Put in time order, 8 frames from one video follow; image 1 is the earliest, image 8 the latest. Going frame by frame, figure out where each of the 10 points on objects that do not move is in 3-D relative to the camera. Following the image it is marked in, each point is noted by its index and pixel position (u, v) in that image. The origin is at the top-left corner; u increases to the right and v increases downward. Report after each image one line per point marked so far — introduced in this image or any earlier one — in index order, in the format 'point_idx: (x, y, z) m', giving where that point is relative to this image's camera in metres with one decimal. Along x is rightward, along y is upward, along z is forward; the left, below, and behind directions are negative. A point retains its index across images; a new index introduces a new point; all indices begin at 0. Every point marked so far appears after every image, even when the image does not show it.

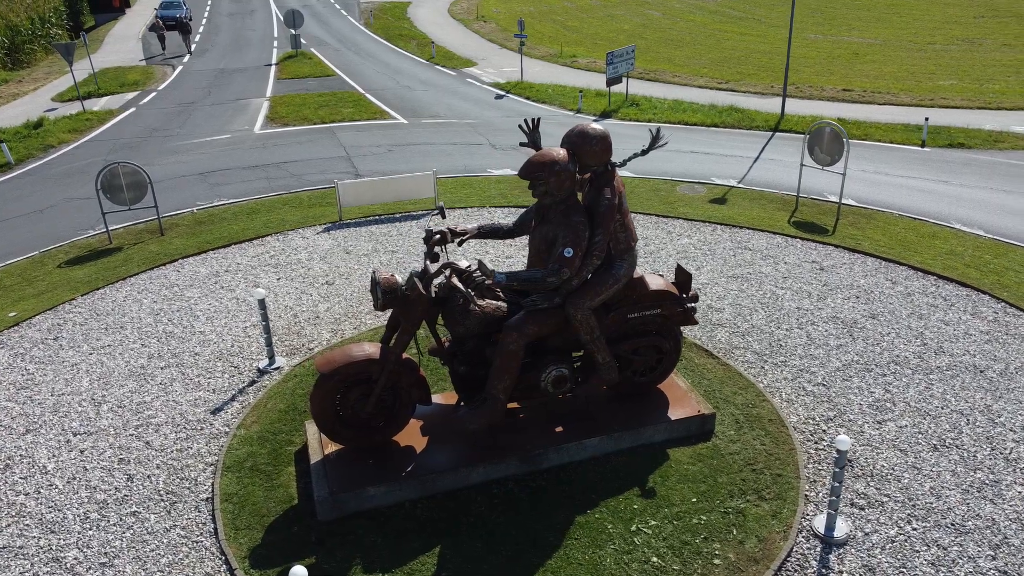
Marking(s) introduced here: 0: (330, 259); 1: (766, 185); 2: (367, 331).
0: (-2.8, +0.5, +12.8) m
1: (+5.3, +2.1, +16.8) m
2: (-1.8, -0.5, +10.0) m
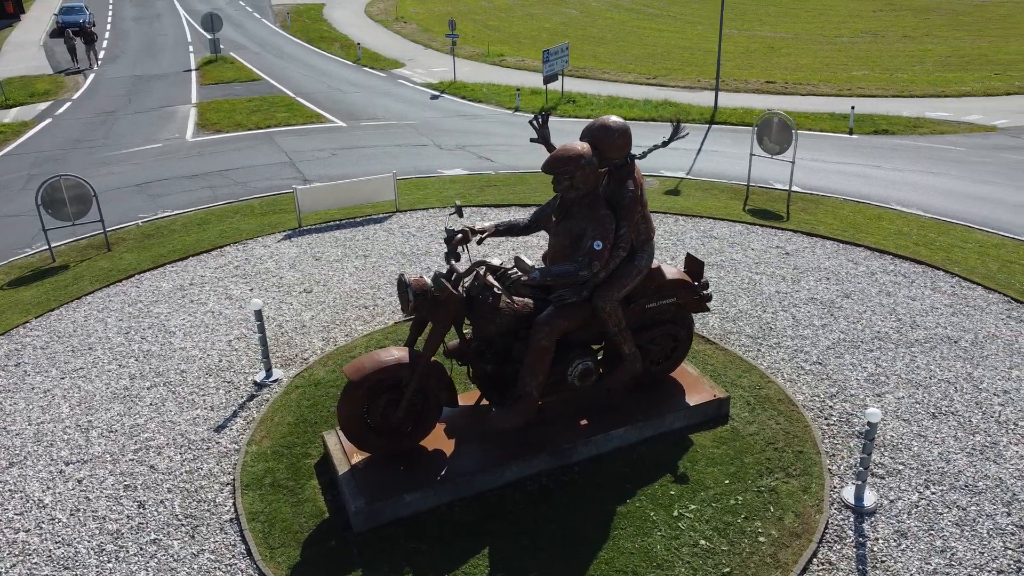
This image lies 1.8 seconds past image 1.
0: (-3.2, +0.3, +12.4) m
1: (+4.3, +2.4, +17.3) m
2: (-1.8, -0.6, +9.8) m
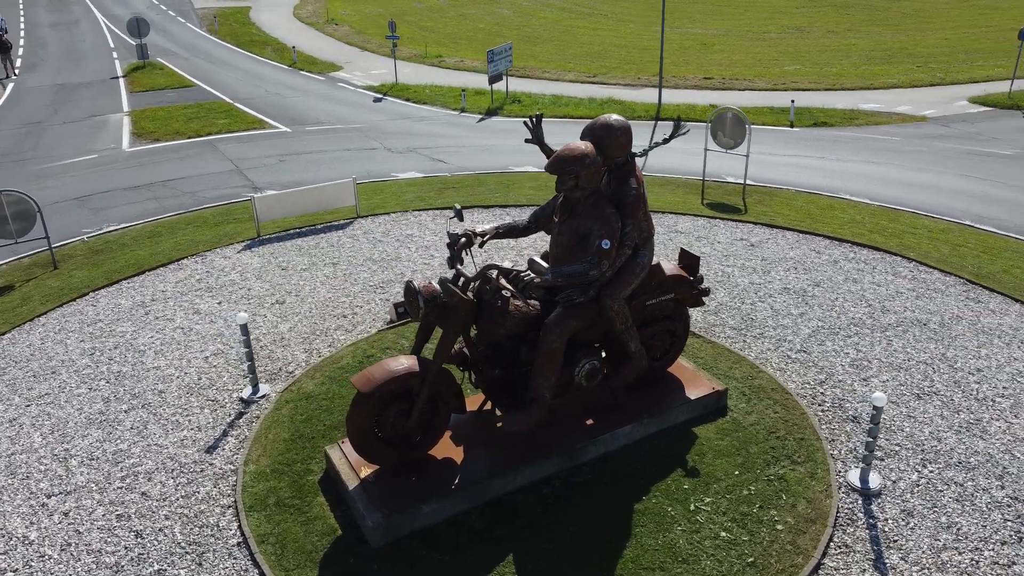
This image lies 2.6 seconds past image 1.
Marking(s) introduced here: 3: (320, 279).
0: (-3.6, +0.2, +12.1) m
1: (+3.4, +2.5, +17.6) m
2: (-1.9, -0.7, +9.6) m
3: (-2.8, +0.1, +11.8) m
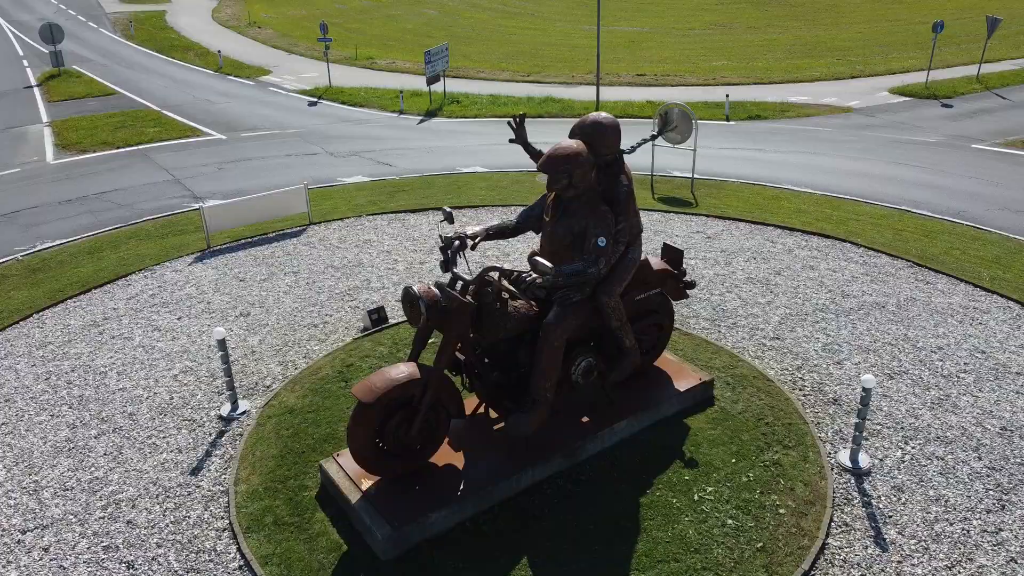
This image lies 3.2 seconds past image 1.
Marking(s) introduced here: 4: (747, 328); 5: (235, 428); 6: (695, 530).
0: (-4.1, 0.0, +11.7) m
1: (+2.3, +2.6, +17.8) m
2: (-2.2, -0.8, +9.3) m
3: (-3.2, 0.0, +11.5) m
4: (+2.9, -0.5, +9.9) m
5: (-2.8, -1.4, +8.3) m
6: (+1.5, -2.0, +6.7) m
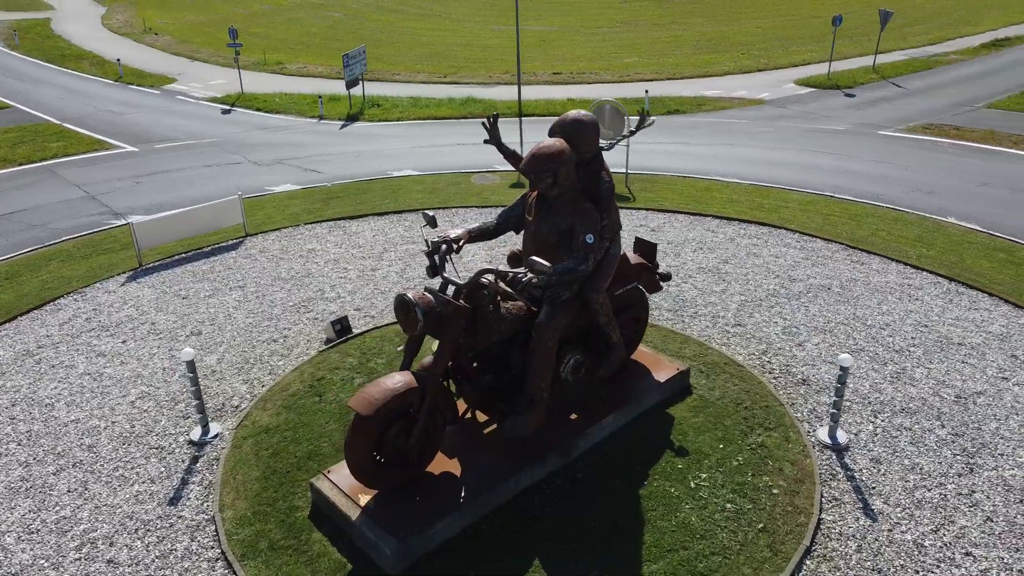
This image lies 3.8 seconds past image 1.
0: (-4.7, -0.3, +11.1) m
1: (+0.8, +2.7, +17.9) m
2: (-2.4, -0.9, +9.0) m
3: (-3.8, -0.2, +11.0) m
4: (+2.5, -0.4, +10.1) m
5: (-2.9, -1.6, +7.9) m
6: (+1.6, -1.9, +6.9) m
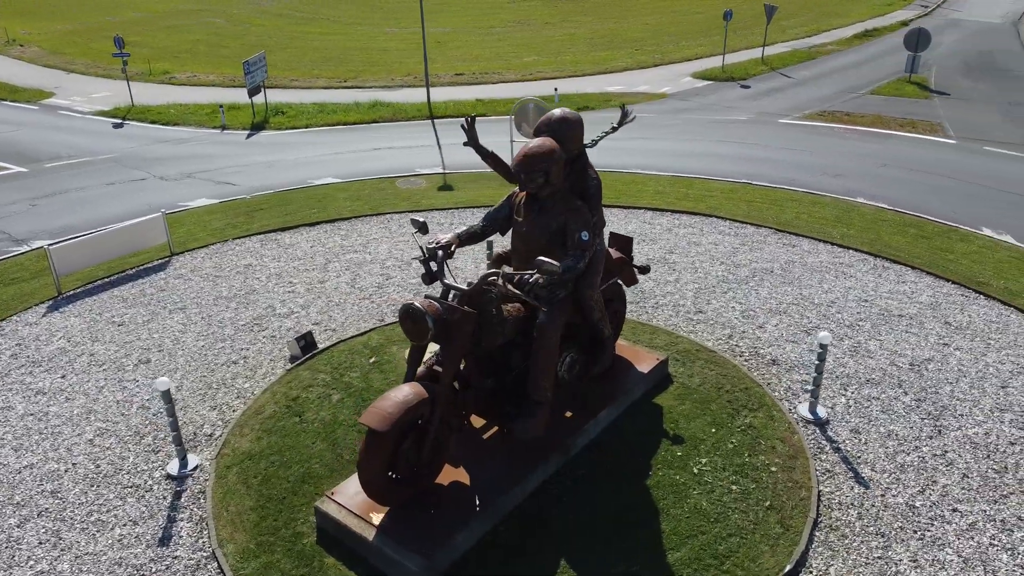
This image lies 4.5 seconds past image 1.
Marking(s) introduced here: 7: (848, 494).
0: (-5.2, -0.6, +10.4) m
1: (-0.9, +2.7, +17.8) m
2: (-2.6, -1.1, +8.6) m
3: (-4.3, -0.5, +10.4) m
4: (+2.0, -0.2, +10.4) m
5: (-2.9, -1.8, +7.4) m
6: (+1.7, -1.8, +7.0) m
7: (+3.0, -1.8, +7.2) m
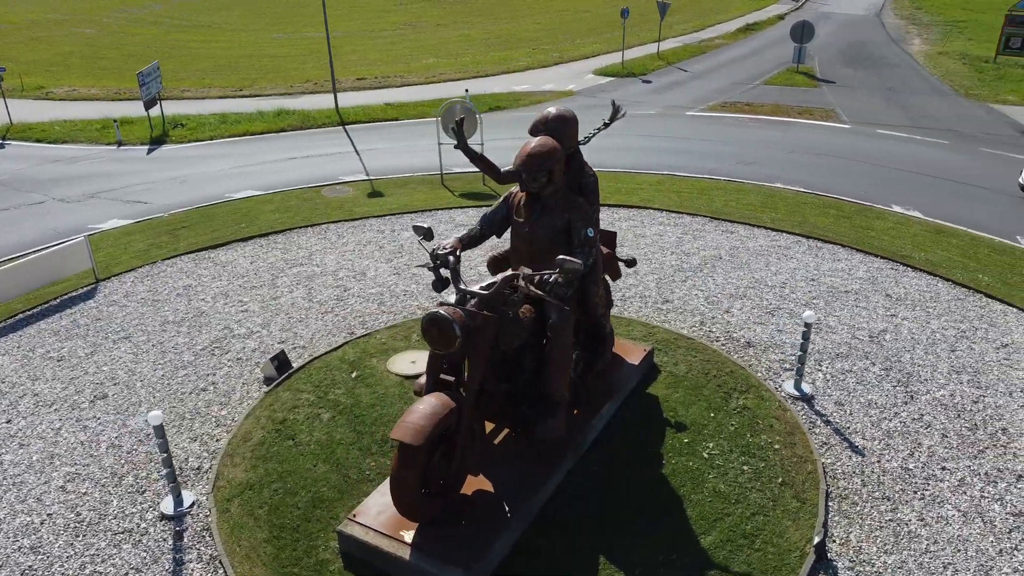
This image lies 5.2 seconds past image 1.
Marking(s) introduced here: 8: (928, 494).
0: (-5.5, -1.0, +9.6) m
1: (-2.5, +2.5, +17.5) m
2: (-2.7, -1.3, +8.2) m
3: (-4.6, -0.8, +9.7) m
4: (+1.6, -0.1, +10.5) m
5: (-2.8, -2.0, +6.9) m
6: (+1.9, -1.7, +7.2) m
7: (+3.1, -1.6, +7.6) m
8: (+3.7, -1.8, +7.2) m
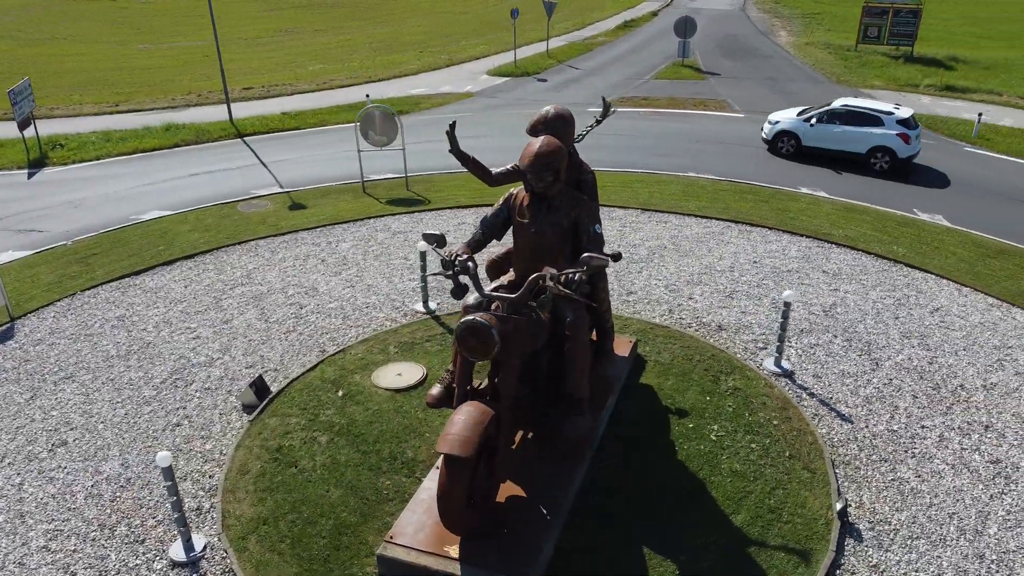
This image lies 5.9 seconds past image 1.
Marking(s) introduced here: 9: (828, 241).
0: (-5.6, -1.5, +8.6) m
1: (-4.2, +2.2, +17.0) m
2: (-2.6, -1.5, +7.7) m
3: (-4.8, -1.2, +8.9) m
4: (+1.2, 0.0, +10.7) m
5: (-2.4, -2.2, +6.5) m
6: (+2.0, -1.6, +7.4) m
7: (+3.2, -1.4, +8.0) m
8: (+3.9, -1.6, +7.7) m
9: (+5.1, +0.8, +13.2) m
